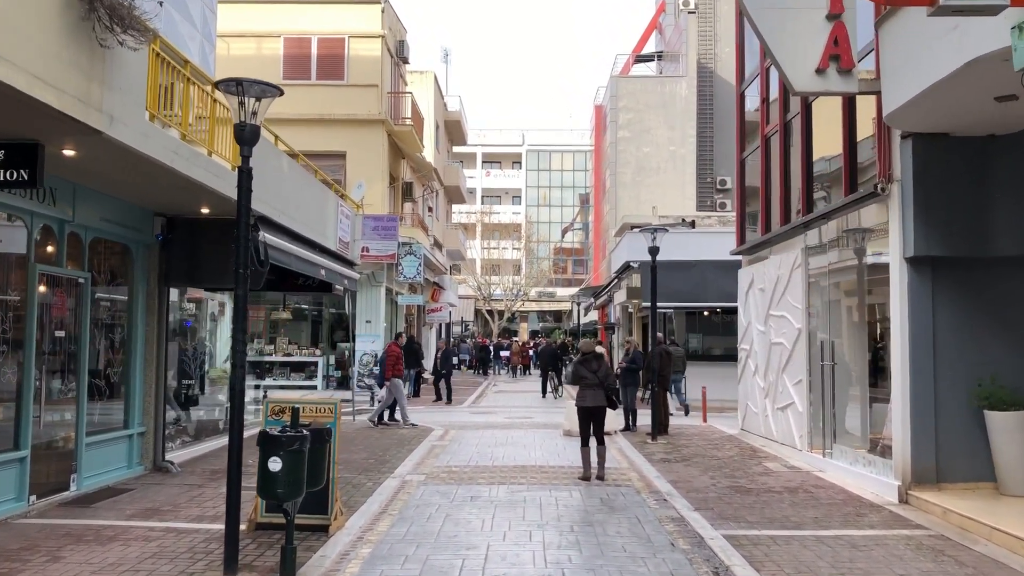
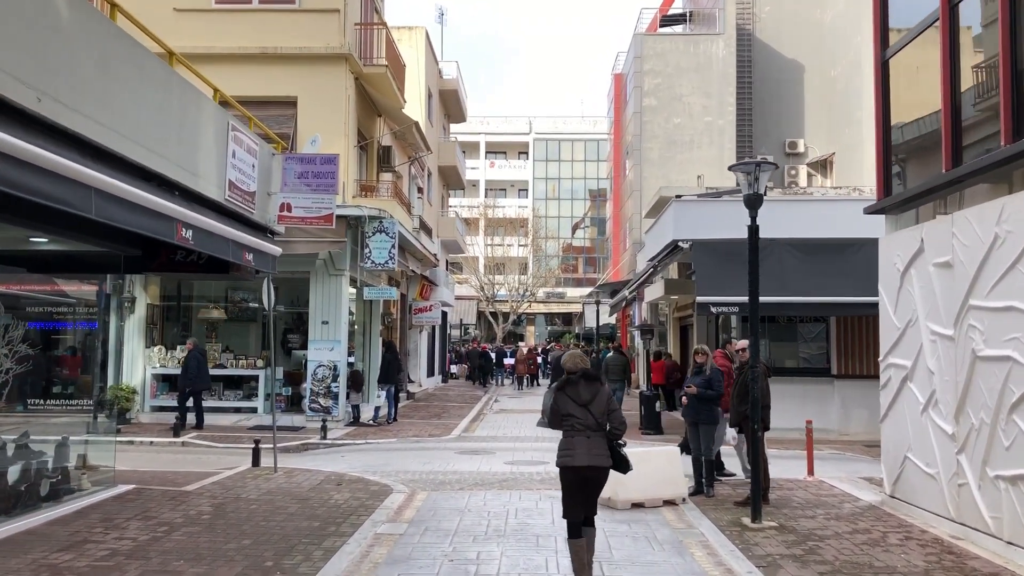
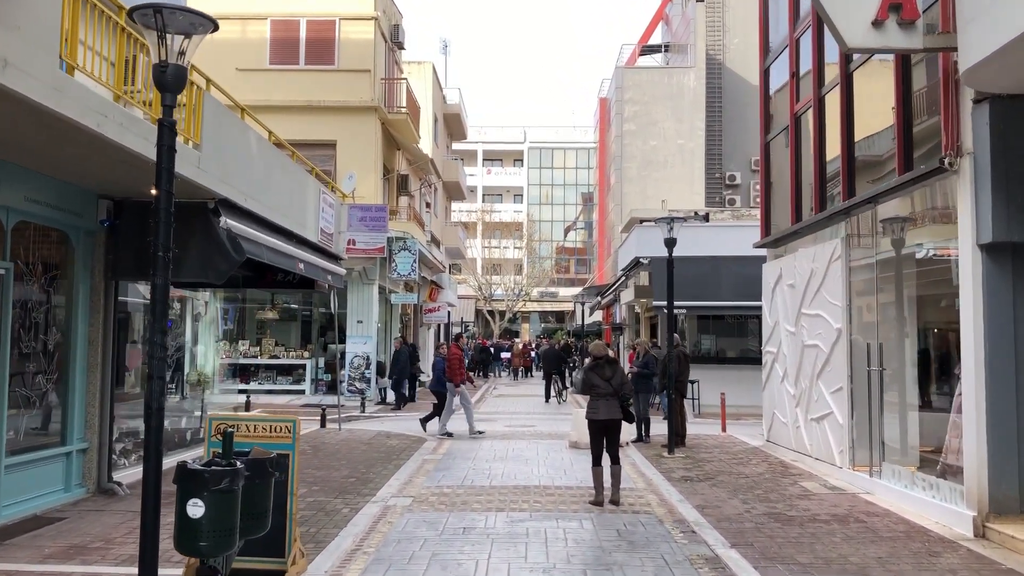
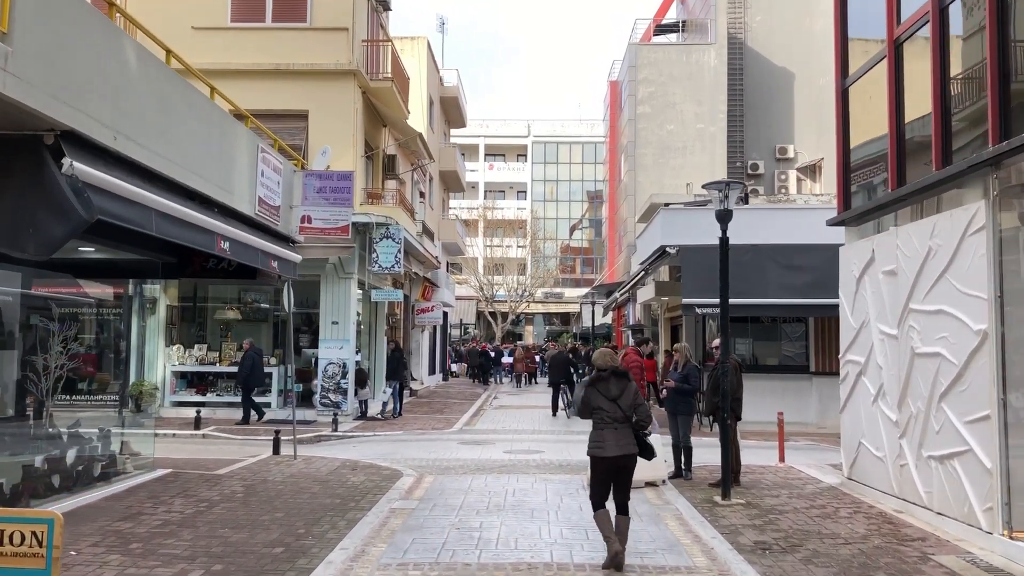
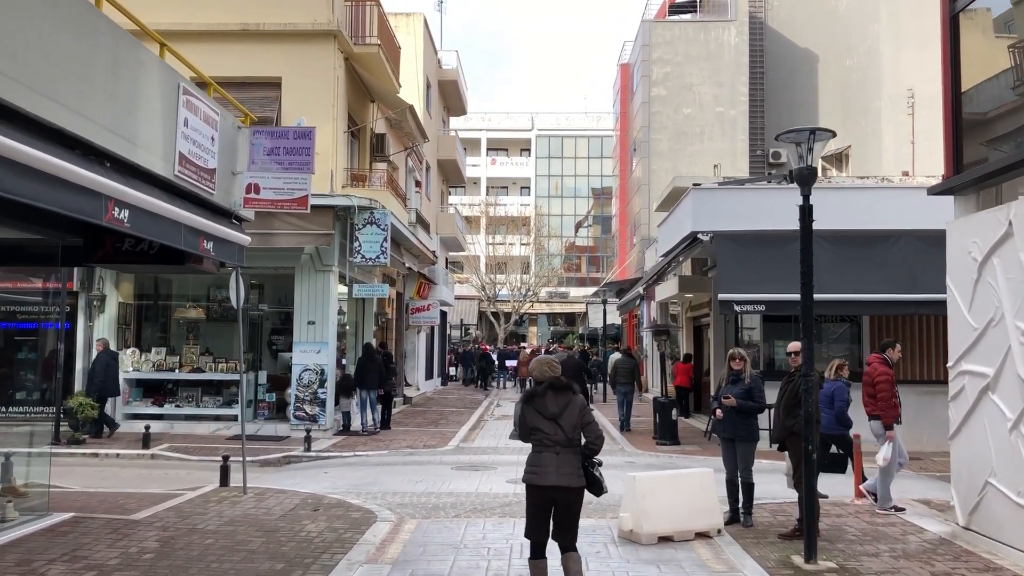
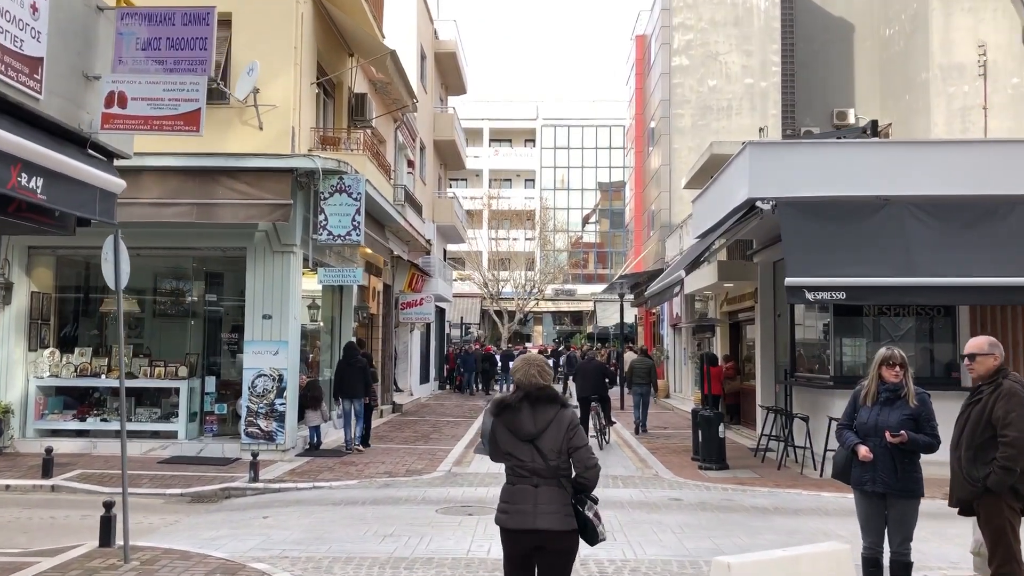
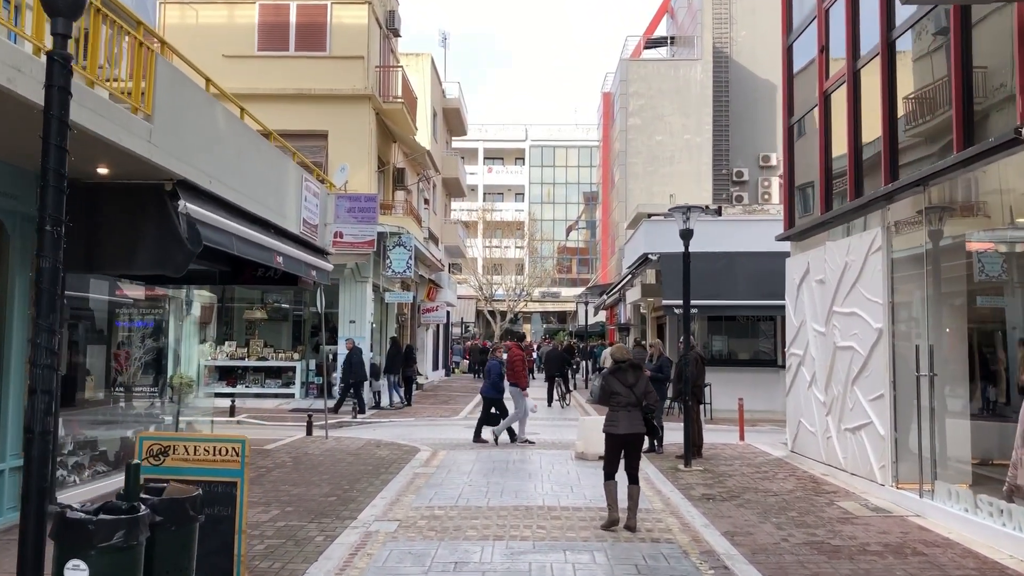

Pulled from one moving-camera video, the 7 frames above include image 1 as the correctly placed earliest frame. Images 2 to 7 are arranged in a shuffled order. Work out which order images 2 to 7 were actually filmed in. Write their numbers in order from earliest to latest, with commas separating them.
3, 7, 4, 2, 5, 6
